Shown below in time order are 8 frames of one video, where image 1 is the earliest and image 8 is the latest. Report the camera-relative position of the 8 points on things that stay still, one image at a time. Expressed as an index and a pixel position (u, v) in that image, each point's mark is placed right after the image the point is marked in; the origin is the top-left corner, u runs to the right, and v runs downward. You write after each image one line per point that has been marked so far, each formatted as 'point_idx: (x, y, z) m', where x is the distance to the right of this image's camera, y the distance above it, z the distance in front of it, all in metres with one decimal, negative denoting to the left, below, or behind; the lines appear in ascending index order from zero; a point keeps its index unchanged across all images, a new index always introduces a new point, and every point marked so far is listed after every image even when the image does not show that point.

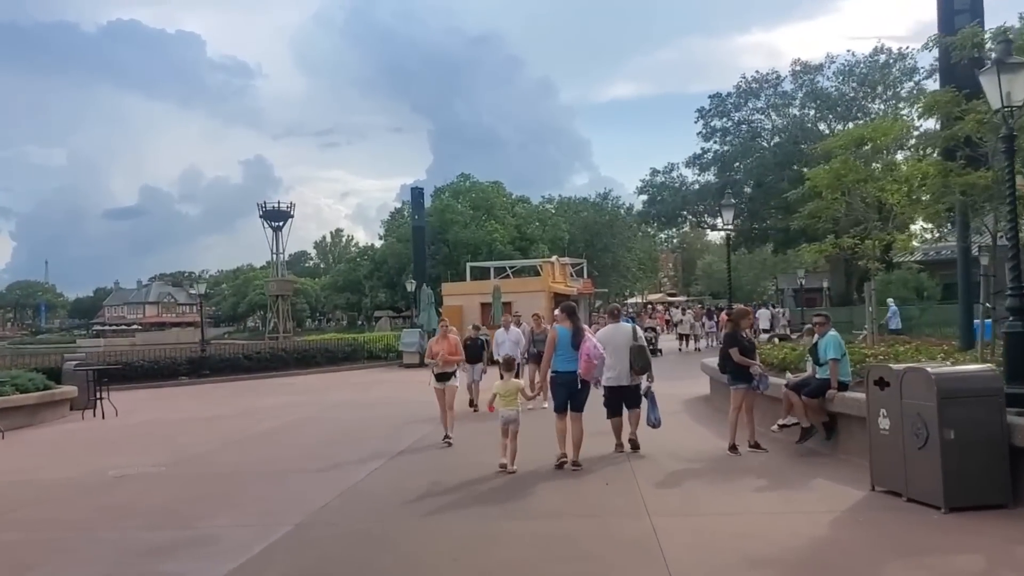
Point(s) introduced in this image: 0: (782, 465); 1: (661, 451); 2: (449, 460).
0: (+2.7, -1.8, +8.8) m
1: (+1.8, -1.9, +10.3) m
2: (-0.7, -2.0, +9.9) m
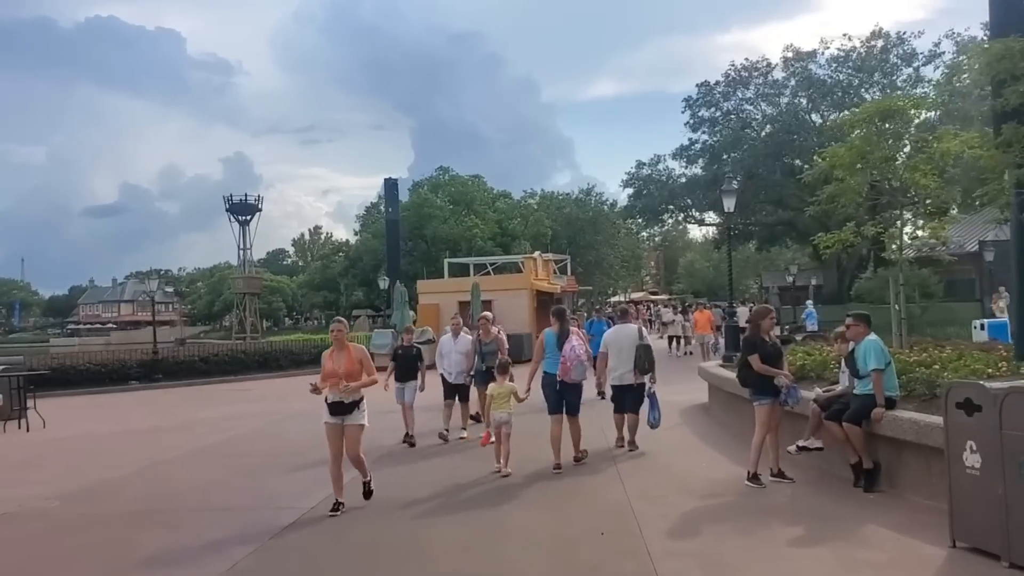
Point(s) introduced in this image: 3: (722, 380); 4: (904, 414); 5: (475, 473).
0: (+2.5, -1.8, +7.0) m
1: (+1.5, -1.9, +8.5) m
2: (-1.0, -2.0, +8.0) m
3: (+2.9, -1.3, +12.1) m
4: (+3.3, -1.1, +7.3) m
5: (-0.3, -2.0, +9.2) m
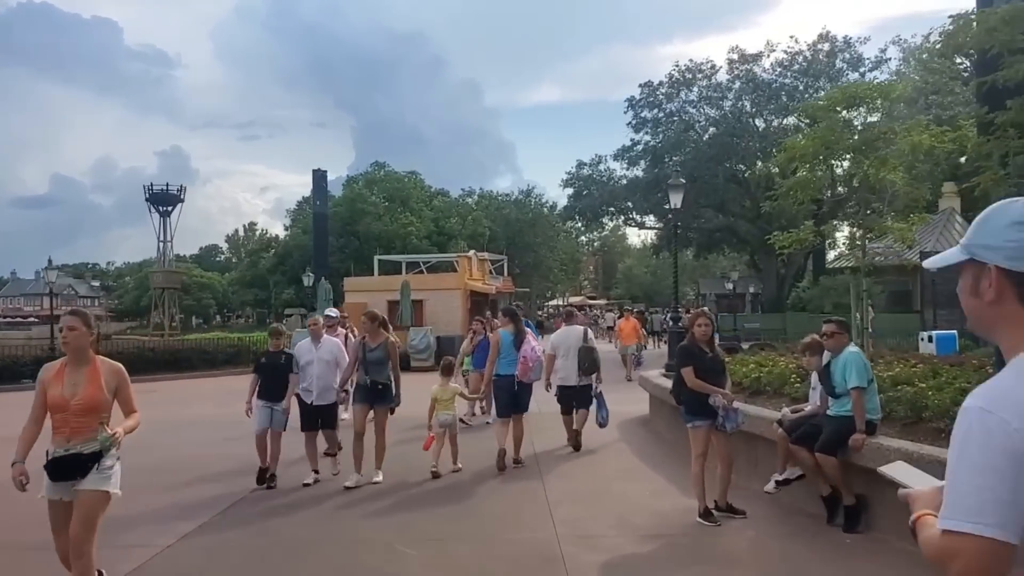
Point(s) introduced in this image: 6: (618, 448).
0: (+1.8, -1.8, +5.8) m
1: (+0.7, -1.9, +7.2) m
2: (-1.7, -1.9, +6.5) m
3: (+1.9, -1.3, +10.9) m
4: (+2.6, -1.1, +6.1) m
5: (-1.2, -1.9, +7.7) m
6: (+1.3, -2.0, +10.6) m
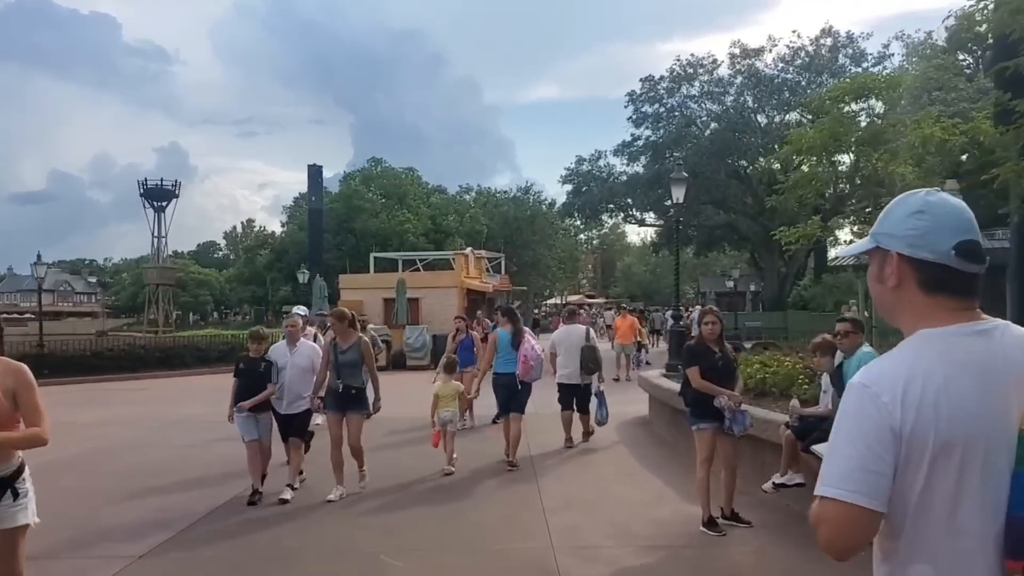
0: (+1.8, -1.7, +5.4) m
1: (+0.7, -1.8, +6.8) m
2: (-1.8, -1.9, +6.2) m
3: (+1.9, -1.3, +10.6) m
4: (+2.6, -1.1, +5.7) m
5: (-1.2, -1.9, +7.4) m
6: (+1.2, -1.9, +10.3) m
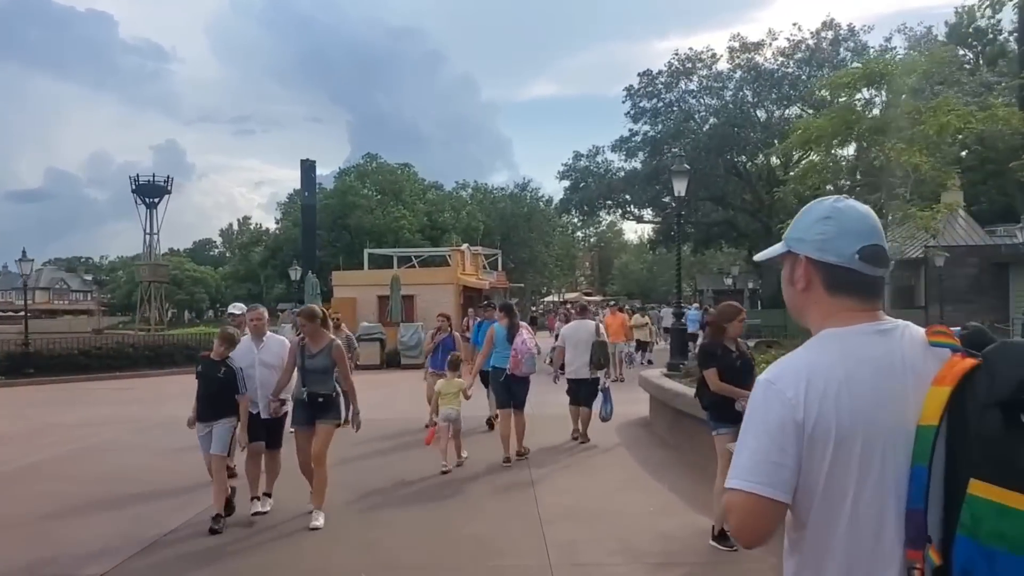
0: (+1.8, -1.7, +5.0) m
1: (+0.6, -1.8, +6.4) m
2: (-1.8, -1.8, +5.7) m
3: (+1.8, -1.2, +10.1) m
4: (+2.6, -1.0, +5.3) m
5: (-1.2, -1.8, +6.9) m
6: (+1.2, -1.9, +9.8) m
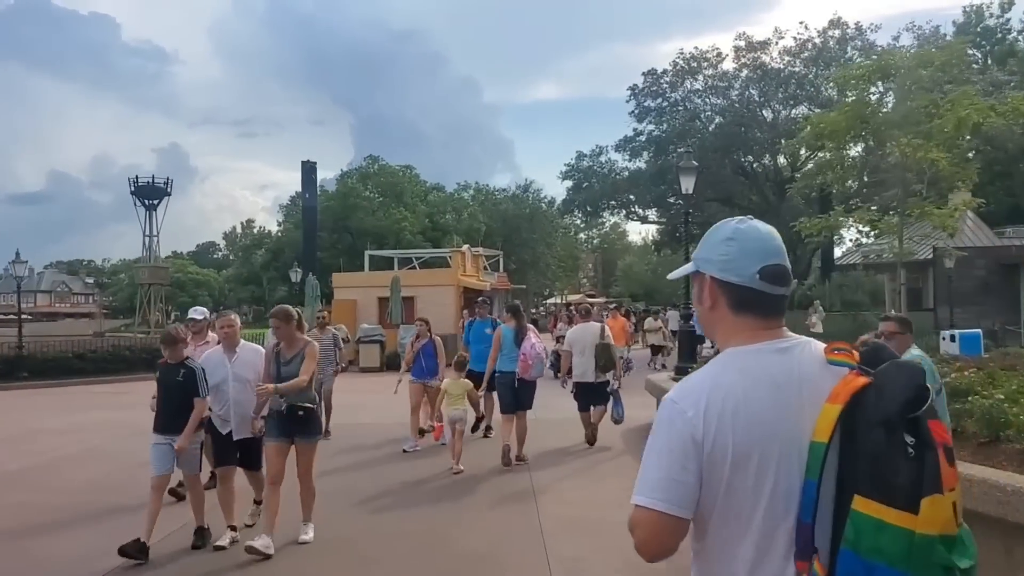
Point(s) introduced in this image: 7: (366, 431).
0: (+1.8, -1.7, +4.6) m
1: (+0.6, -1.8, +6.0) m
2: (-1.8, -1.8, +5.3) m
3: (+1.9, -1.3, +9.7) m
4: (+2.6, -1.0, +4.9) m
5: (-1.2, -1.8, +6.5) m
6: (+1.2, -1.9, +9.4) m
7: (-2.0, -1.9, +11.7) m
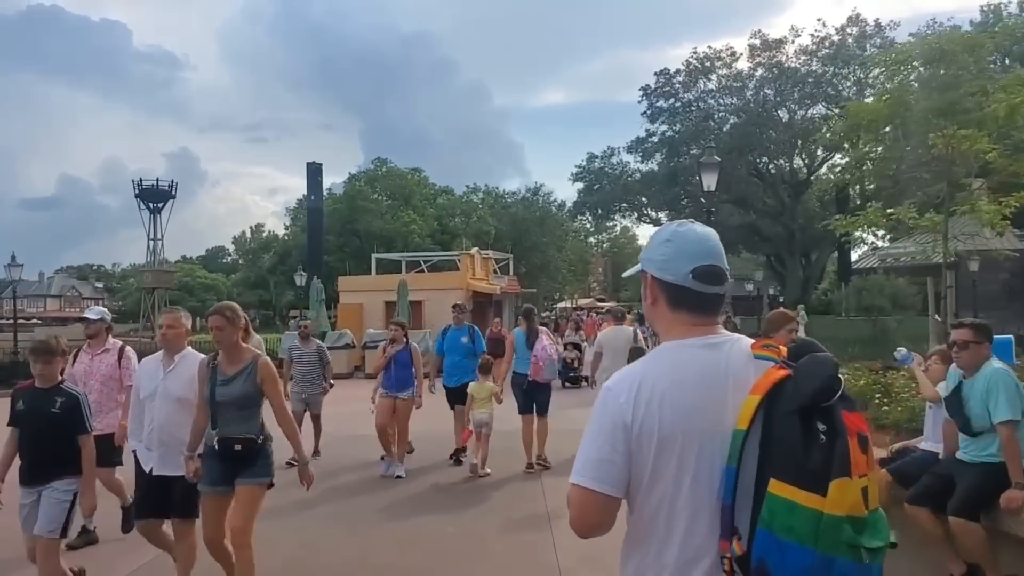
0: (+1.8, -1.7, +3.9) m
1: (+0.7, -1.8, +5.3) m
2: (-1.7, -1.8, +4.6) m
3: (+2.0, -1.3, +9.0) m
4: (+2.6, -1.0, +4.1) m
5: (-1.1, -1.9, +5.8) m
6: (+1.3, -1.9, +8.7) m
7: (-1.8, -2.0, +11.0) m
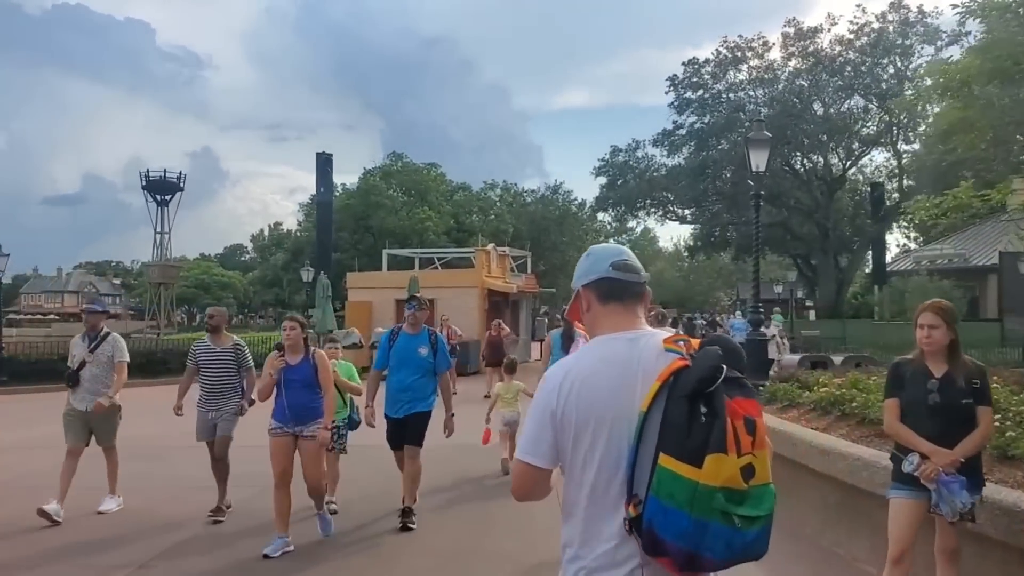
0: (+1.9, -1.6, +2.4) m
1: (+0.8, -1.7, +3.8) m
2: (-1.7, -1.7, +3.3) m
3: (+2.1, -1.2, +7.5) m
4: (+2.7, -1.0, +2.7) m
5: (-1.1, -1.8, +4.4) m
6: (+1.5, -1.9, +7.2) m
7: (-1.7, -1.9, +9.6) m
